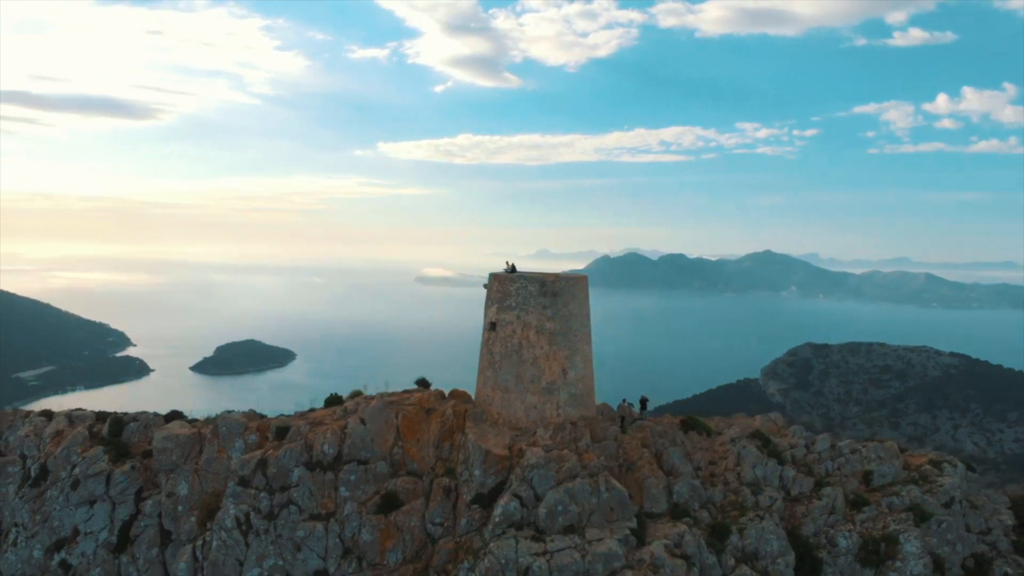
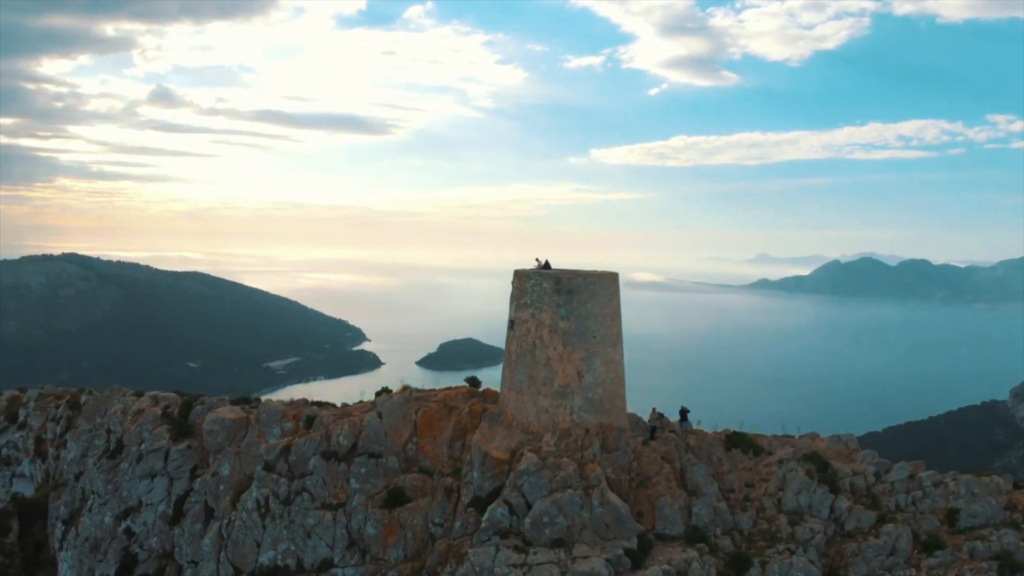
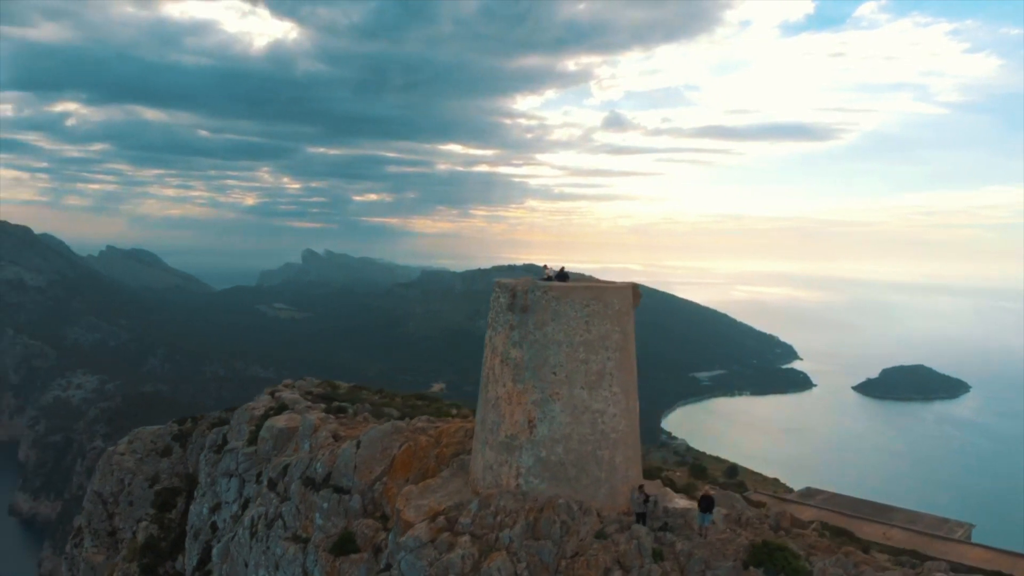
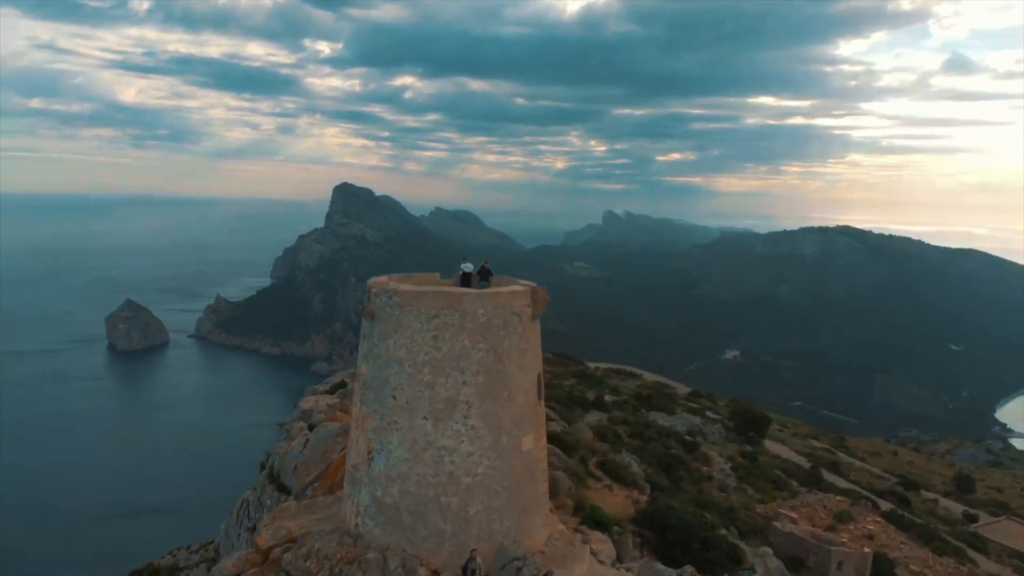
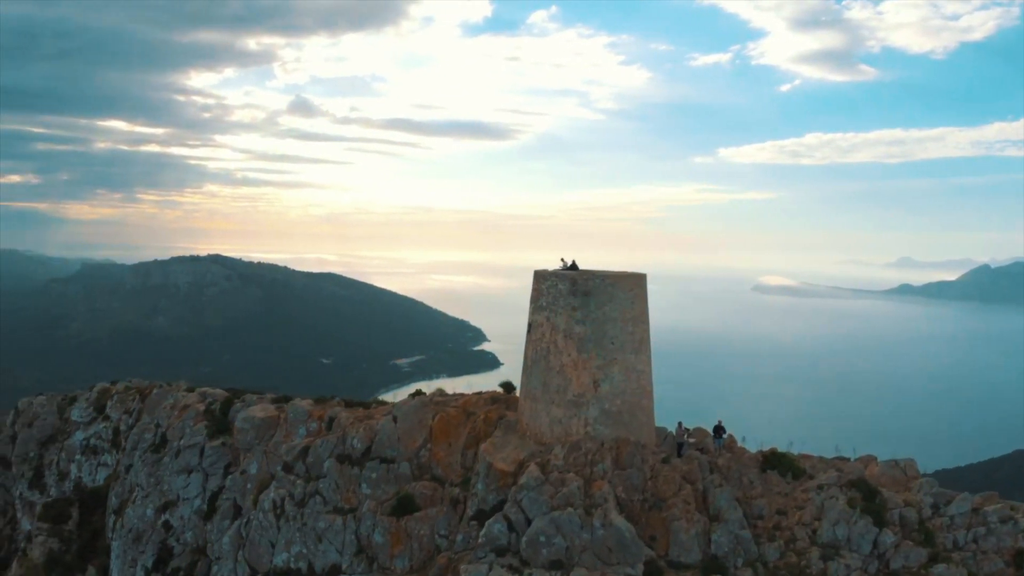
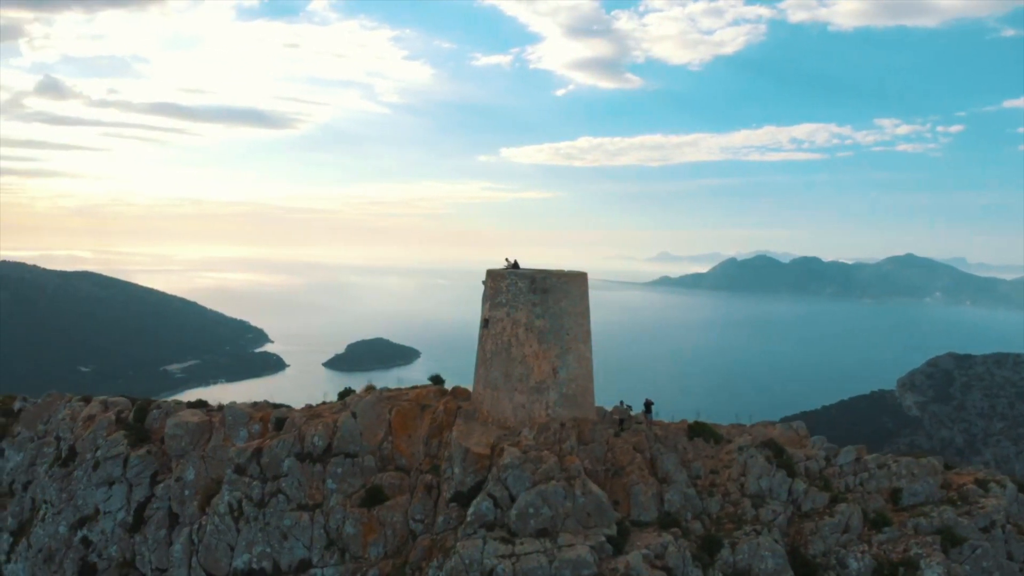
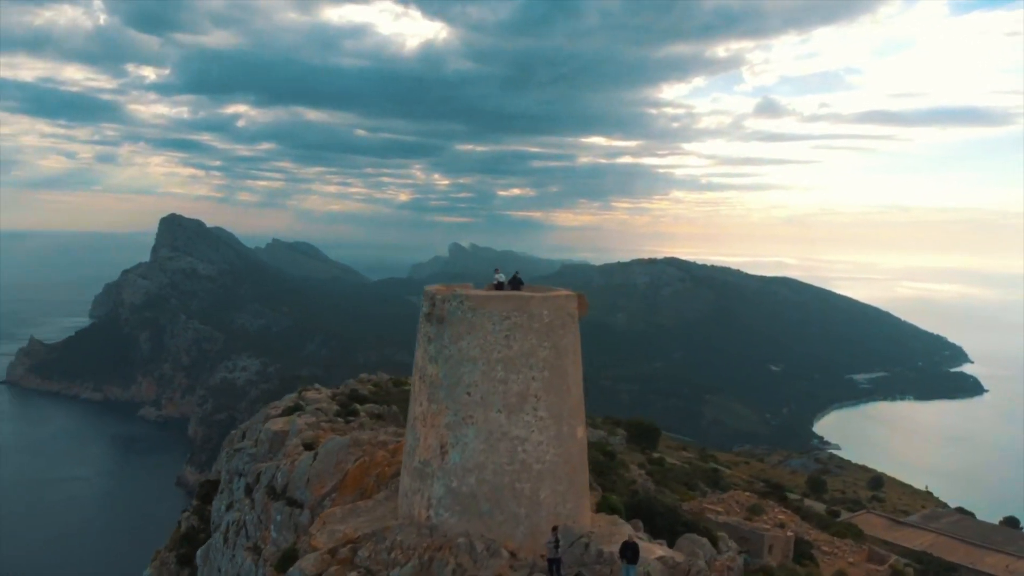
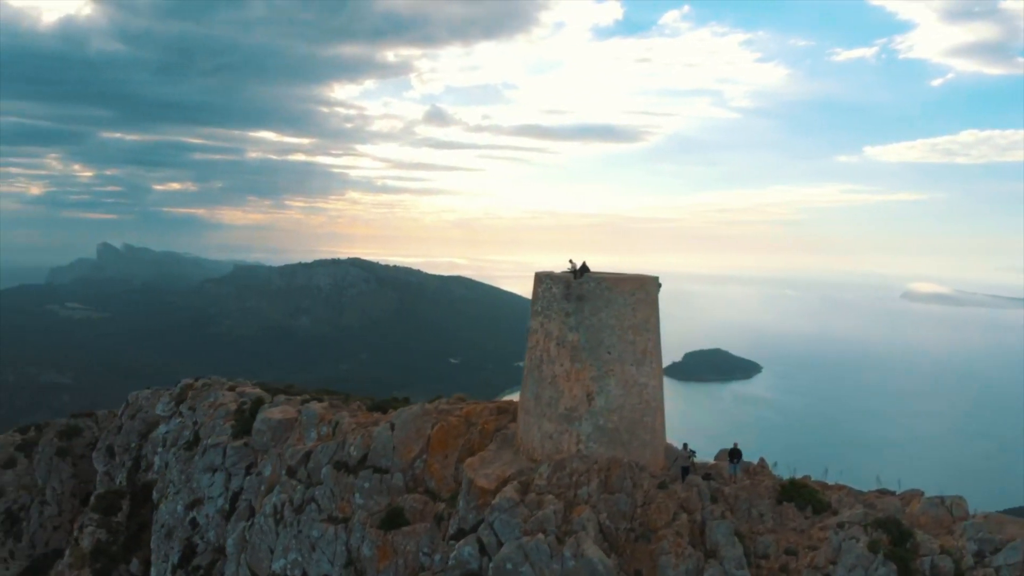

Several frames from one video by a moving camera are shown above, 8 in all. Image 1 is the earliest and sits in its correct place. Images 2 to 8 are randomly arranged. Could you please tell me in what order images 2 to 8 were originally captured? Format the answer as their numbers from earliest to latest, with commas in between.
6, 2, 5, 8, 3, 7, 4
